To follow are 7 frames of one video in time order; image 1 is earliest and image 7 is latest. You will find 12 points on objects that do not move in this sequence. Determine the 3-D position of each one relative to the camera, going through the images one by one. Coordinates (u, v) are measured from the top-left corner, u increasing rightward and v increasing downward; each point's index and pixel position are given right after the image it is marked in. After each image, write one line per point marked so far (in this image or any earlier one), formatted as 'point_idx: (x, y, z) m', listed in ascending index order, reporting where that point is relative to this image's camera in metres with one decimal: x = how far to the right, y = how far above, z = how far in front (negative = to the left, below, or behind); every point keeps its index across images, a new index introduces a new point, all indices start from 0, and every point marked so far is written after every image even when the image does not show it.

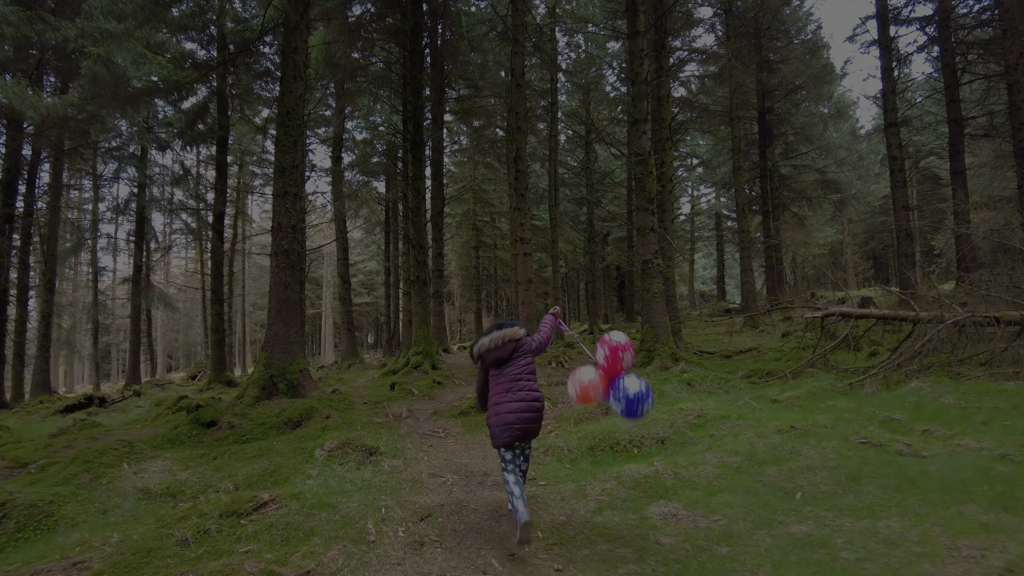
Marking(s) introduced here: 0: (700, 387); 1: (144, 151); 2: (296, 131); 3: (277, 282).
0: (+1.8, -1.0, +6.2) m
1: (-9.6, +3.6, +17.4) m
2: (-2.4, +1.7, +7.2) m
3: (-2.5, +0.1, +7.0) m
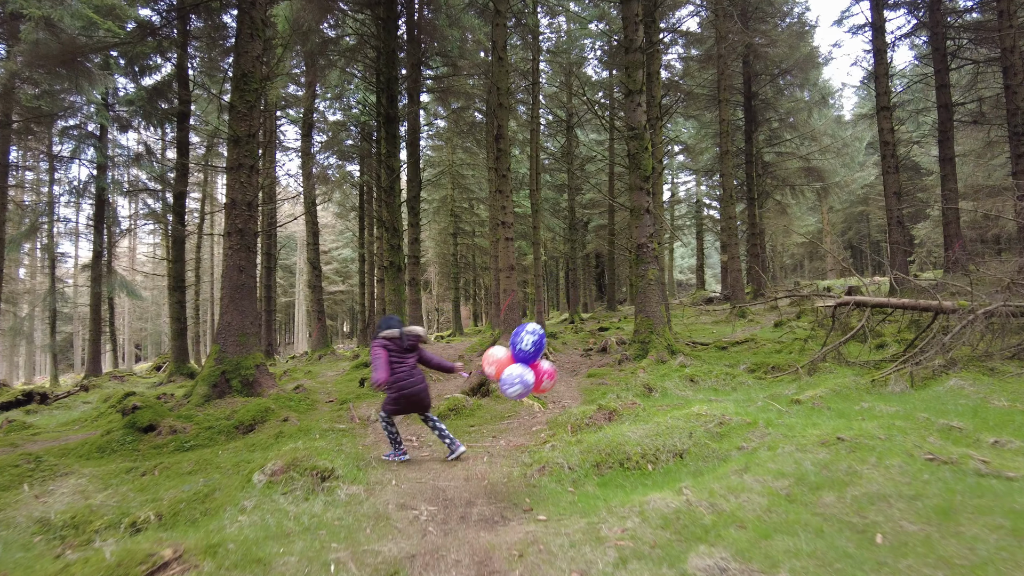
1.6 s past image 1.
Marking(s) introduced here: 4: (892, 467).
0: (+1.6, -0.8, +5.6) m
1: (-10.1, +3.9, +16.3) m
2: (-2.5, +1.9, +6.4) m
3: (-2.7, +0.2, +6.2) m
4: (+1.5, -0.7, +2.7) m
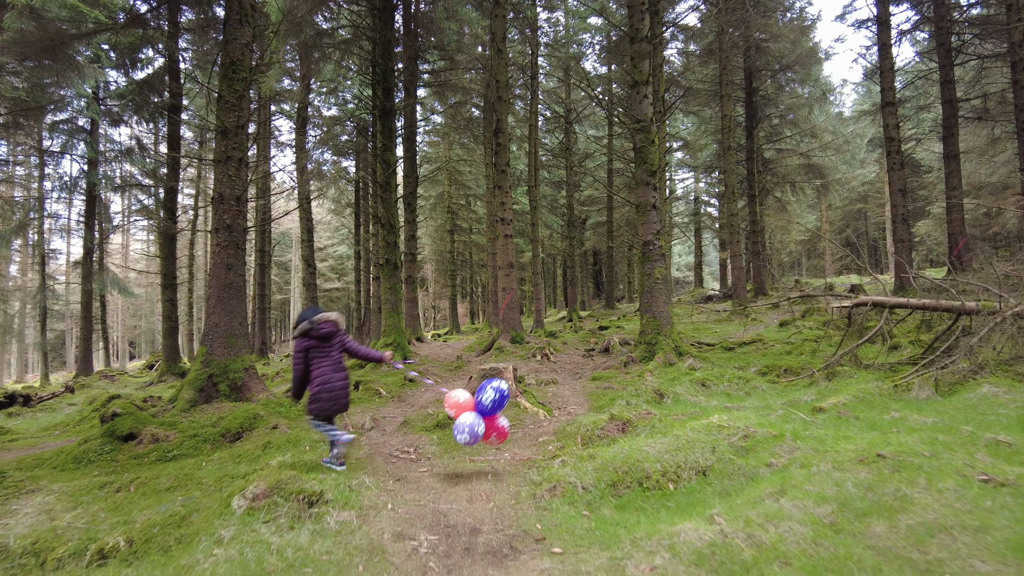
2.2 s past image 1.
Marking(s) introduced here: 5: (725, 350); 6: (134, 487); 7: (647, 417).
0: (+1.7, -0.8, +5.3) m
1: (-10.2, +4.0, +15.9) m
2: (-2.5, +1.9, +6.1) m
3: (-2.6, +0.2, +5.9) m
4: (+1.6, -0.7, +2.4) m
5: (+2.7, -0.8, +8.2) m
6: (-2.1, -1.1, +3.6) m
7: (+0.8, -0.8, +3.8) m
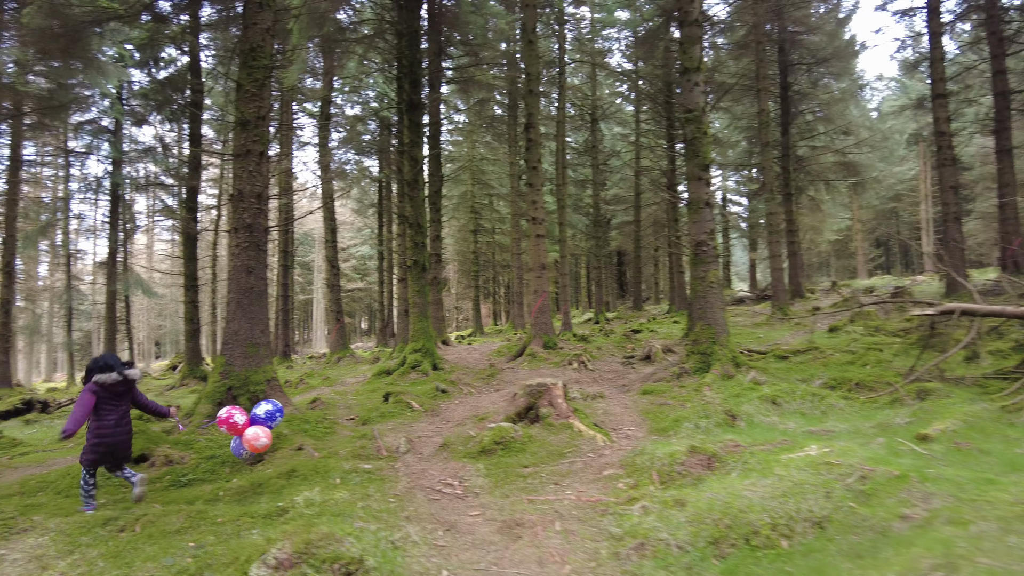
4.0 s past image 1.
0: (+2.0, -0.9, +4.7) m
1: (-9.5, +3.9, +15.7) m
2: (-2.2, +1.8, +5.7) m
3: (-2.3, +0.2, +5.4) m
4: (+1.8, -0.8, +1.8) m
5: (+3.1, -0.8, +7.6) m
6: (-1.8, -1.1, +3.1) m
7: (+1.1, -0.8, +3.3) m
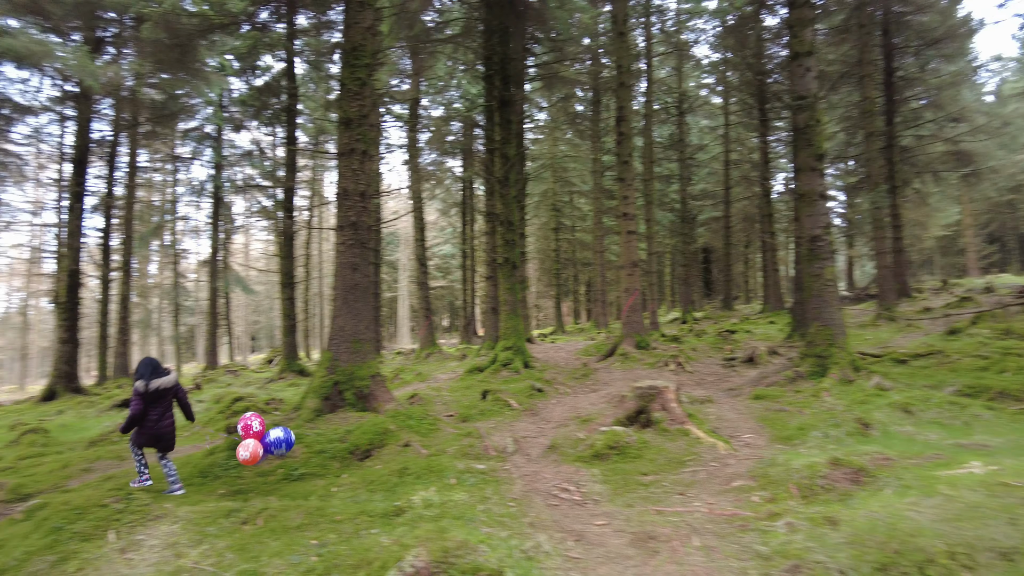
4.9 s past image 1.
0: (+2.7, -0.9, +4.3) m
1: (-7.4, +4.0, +16.5) m
2: (-1.3, +1.9, +5.7) m
3: (-1.4, +0.2, +5.5) m
4: (+2.2, -0.8, +1.4) m
5: (+4.2, -0.8, +7.1) m
6: (-1.2, -1.1, +3.2) m
7: (+1.7, -0.8, +3.0) m
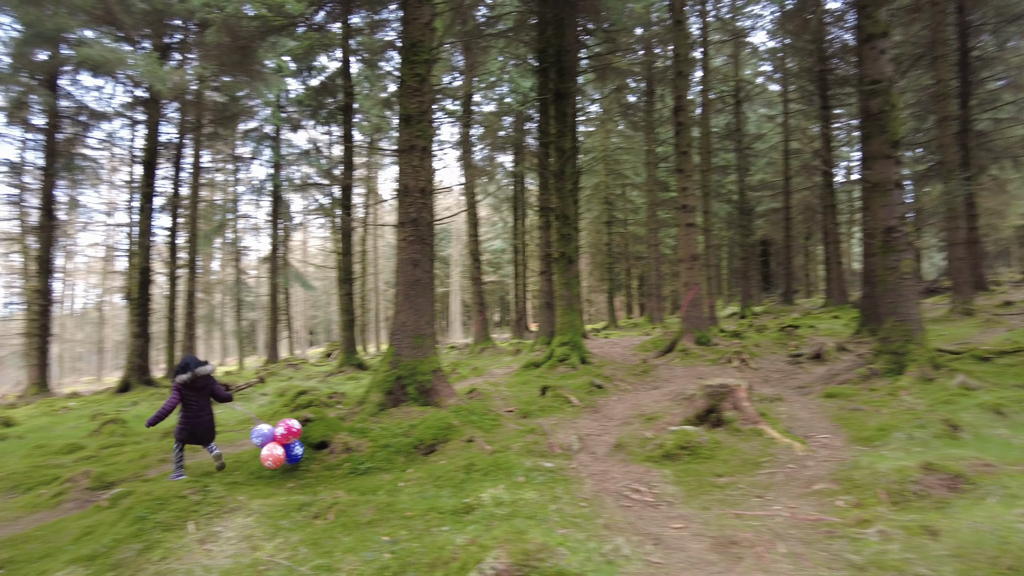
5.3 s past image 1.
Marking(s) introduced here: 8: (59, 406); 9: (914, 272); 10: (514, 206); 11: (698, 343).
0: (+3.1, -0.8, +4.0) m
1: (-6.1, +4.1, +17.0) m
2: (-0.8, +1.9, +5.7) m
3: (-0.9, +0.2, +5.6) m
4: (+2.4, -0.8, +1.2) m
5: (+4.8, -0.7, +6.7) m
6: (-0.9, -1.1, +3.2) m
7: (+2.0, -0.8, +2.8) m
8: (-7.3, -1.9, +10.5) m
9: (+3.6, +0.1, +5.8) m
10: (+0.1, +2.2, +17.8) m
11: (+2.8, -0.8, +9.8) m
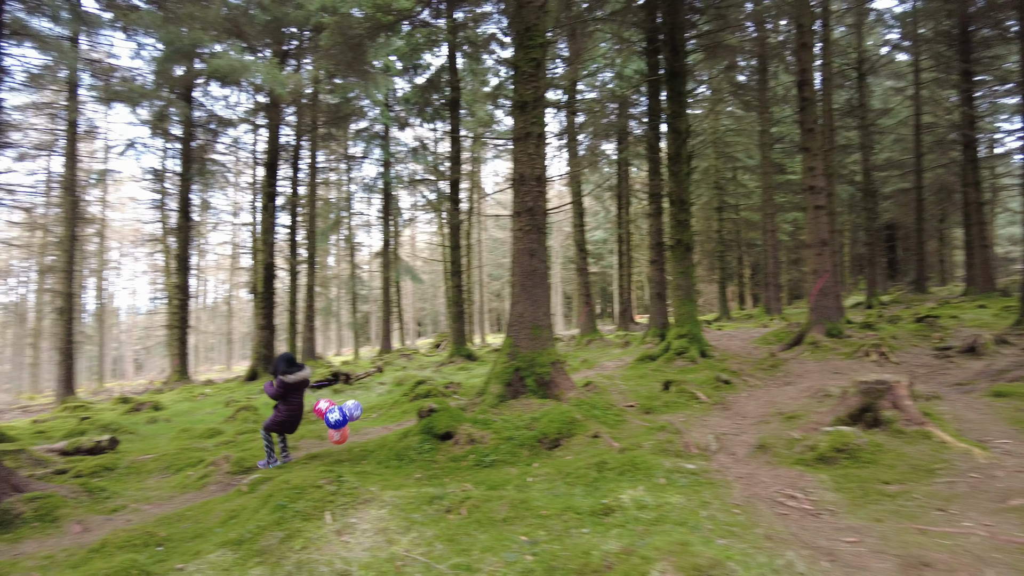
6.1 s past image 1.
0: (+3.9, -0.7, +3.4) m
1: (-3.3, +4.3, +17.5) m
2: (+0.2, +2.0, +5.6) m
3: (+0.1, +0.3, +5.5) m
4: (+2.7, -0.7, +0.7) m
5: (+5.9, -0.6, +5.7) m
6: (-0.2, -1.0, +3.1) m
7: (+2.5, -0.7, +2.3) m
8: (-5.4, -1.8, +11.3) m
9: (+4.5, +0.3, +5.0) m
10: (+2.9, +2.5, +17.4) m
11: (+4.4, -0.6, +9.1) m
